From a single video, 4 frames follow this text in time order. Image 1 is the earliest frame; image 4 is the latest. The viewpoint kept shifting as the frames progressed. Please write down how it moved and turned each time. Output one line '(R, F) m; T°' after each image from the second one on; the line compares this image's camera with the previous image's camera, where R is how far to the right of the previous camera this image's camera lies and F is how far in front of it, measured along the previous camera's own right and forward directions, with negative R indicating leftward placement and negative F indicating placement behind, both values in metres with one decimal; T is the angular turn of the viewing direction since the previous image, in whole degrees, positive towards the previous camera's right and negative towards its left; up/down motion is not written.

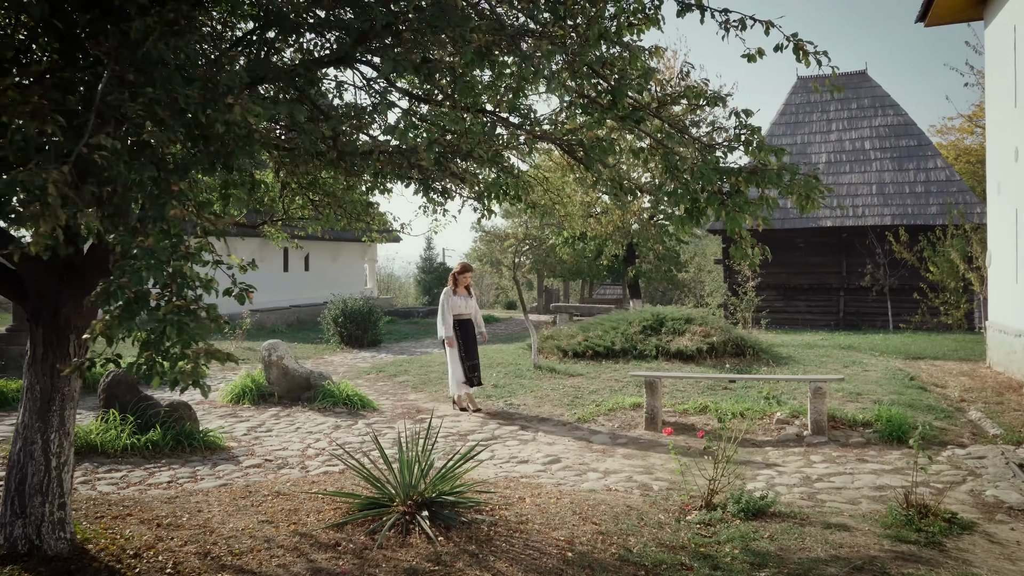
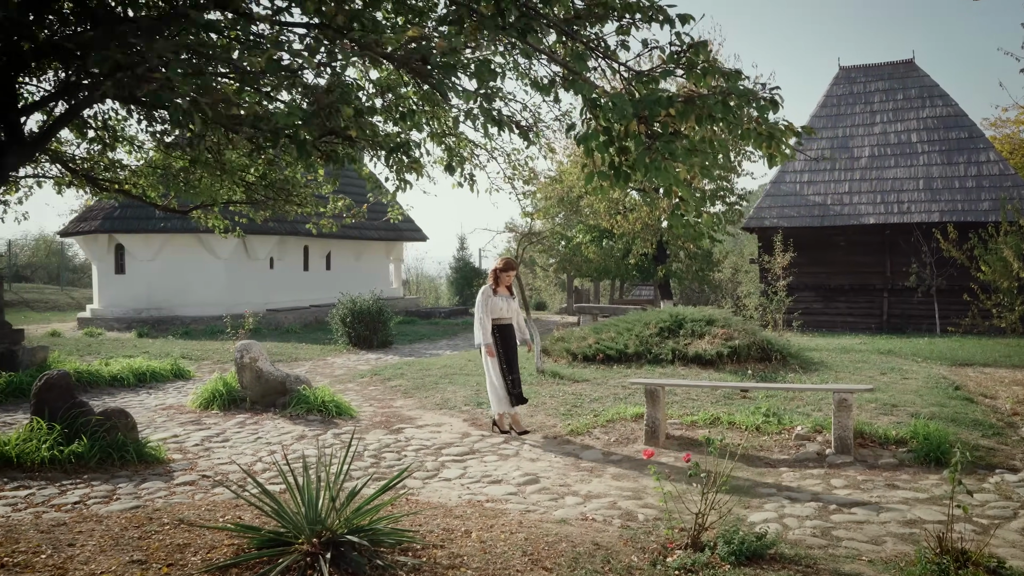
(+0.6, +0.9) m; -3°
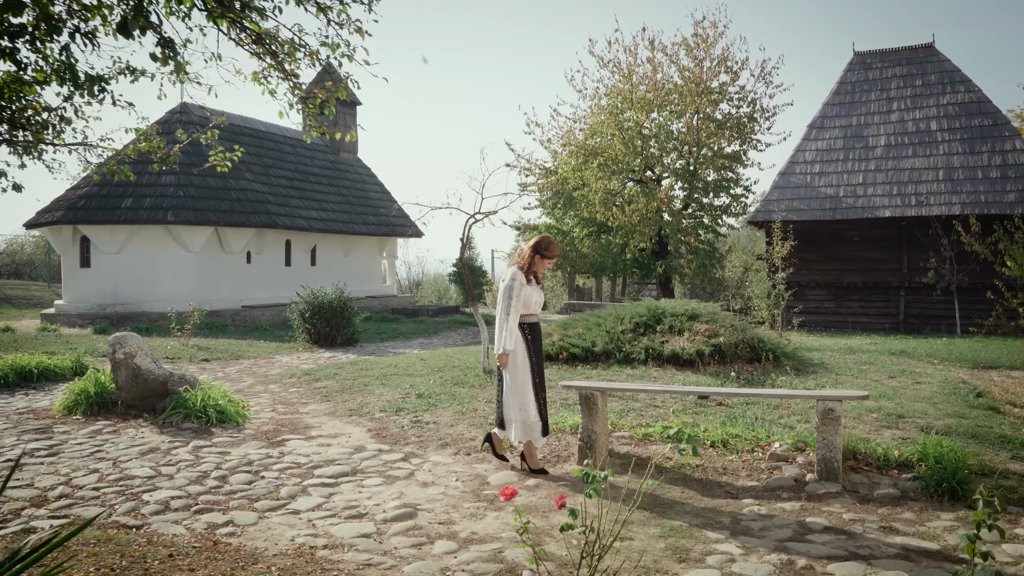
(+1.0, +1.5) m; -1°
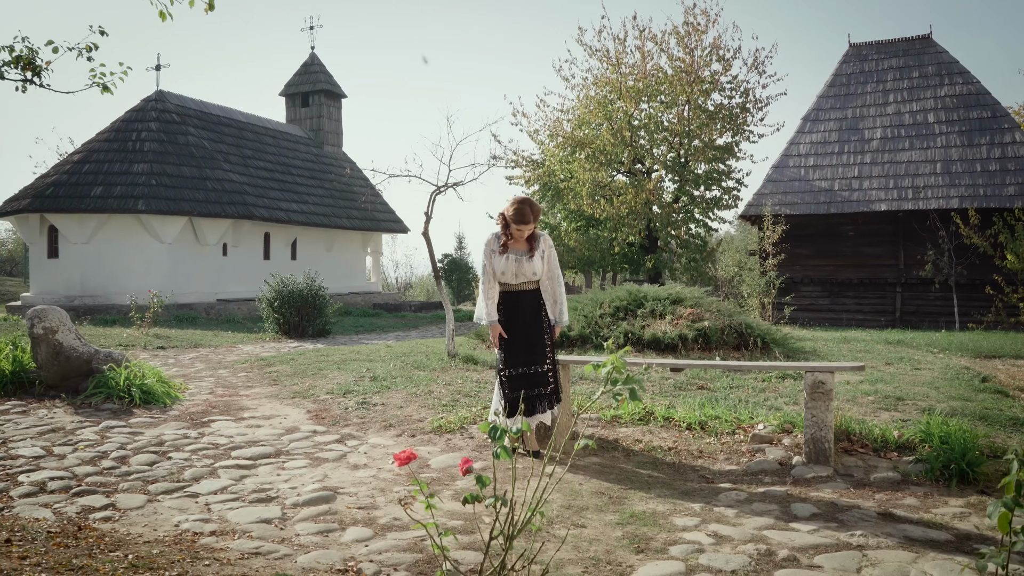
(+0.3, +0.7) m; 0°
